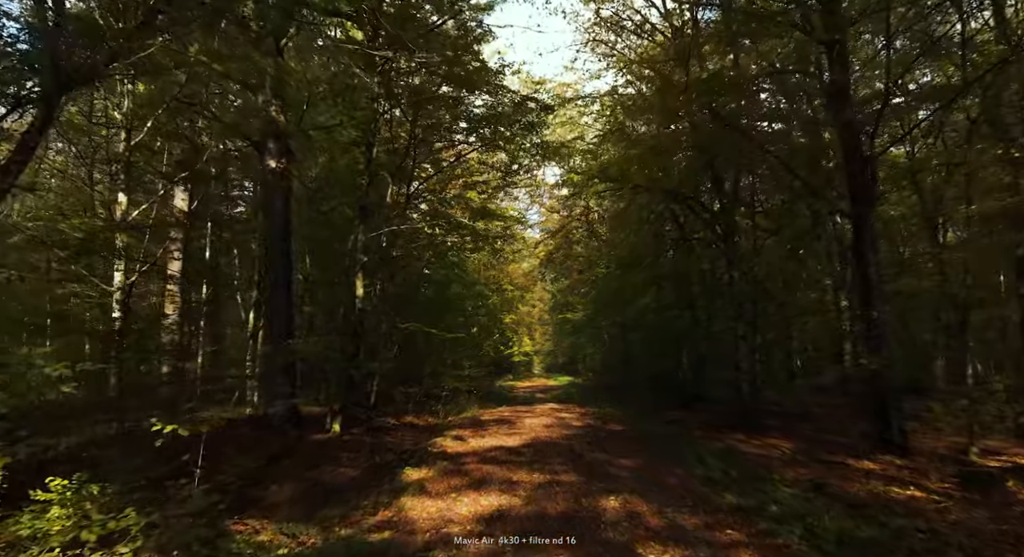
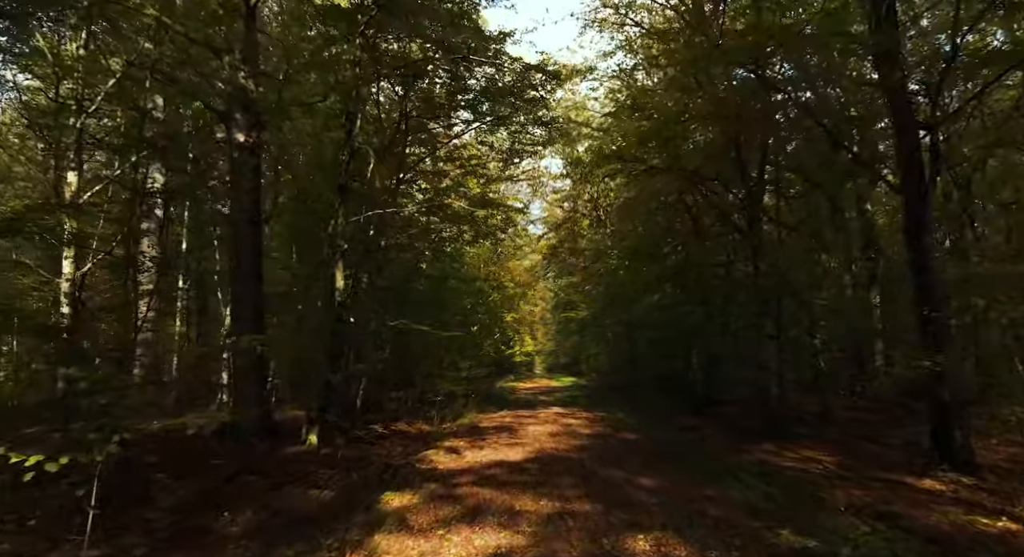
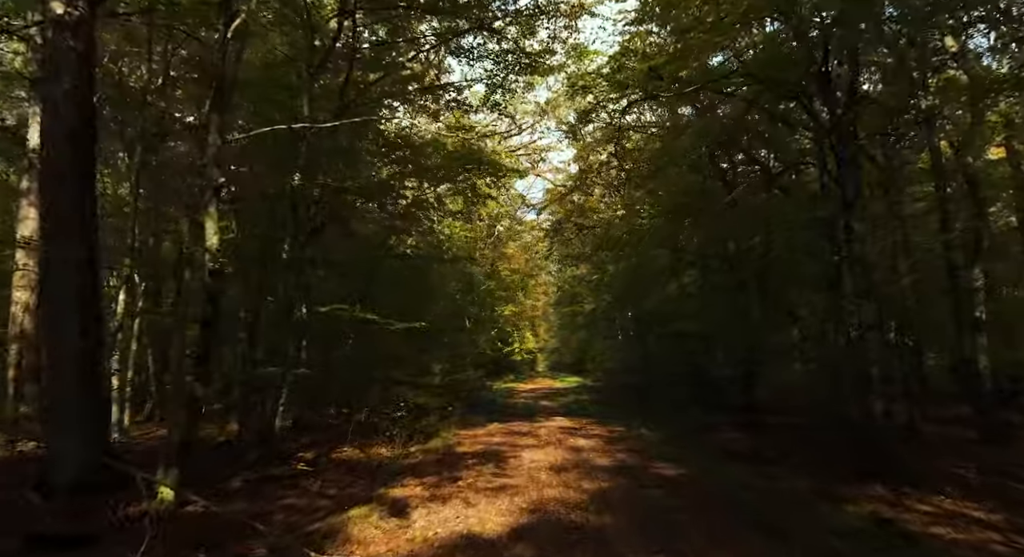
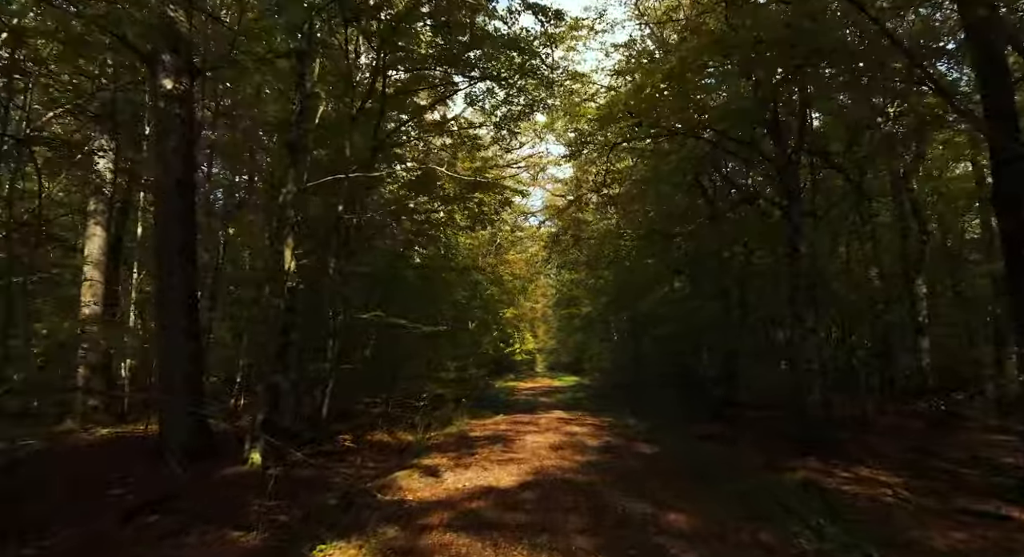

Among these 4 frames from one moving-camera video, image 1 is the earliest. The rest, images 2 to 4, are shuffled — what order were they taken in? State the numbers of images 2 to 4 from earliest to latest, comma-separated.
2, 4, 3
